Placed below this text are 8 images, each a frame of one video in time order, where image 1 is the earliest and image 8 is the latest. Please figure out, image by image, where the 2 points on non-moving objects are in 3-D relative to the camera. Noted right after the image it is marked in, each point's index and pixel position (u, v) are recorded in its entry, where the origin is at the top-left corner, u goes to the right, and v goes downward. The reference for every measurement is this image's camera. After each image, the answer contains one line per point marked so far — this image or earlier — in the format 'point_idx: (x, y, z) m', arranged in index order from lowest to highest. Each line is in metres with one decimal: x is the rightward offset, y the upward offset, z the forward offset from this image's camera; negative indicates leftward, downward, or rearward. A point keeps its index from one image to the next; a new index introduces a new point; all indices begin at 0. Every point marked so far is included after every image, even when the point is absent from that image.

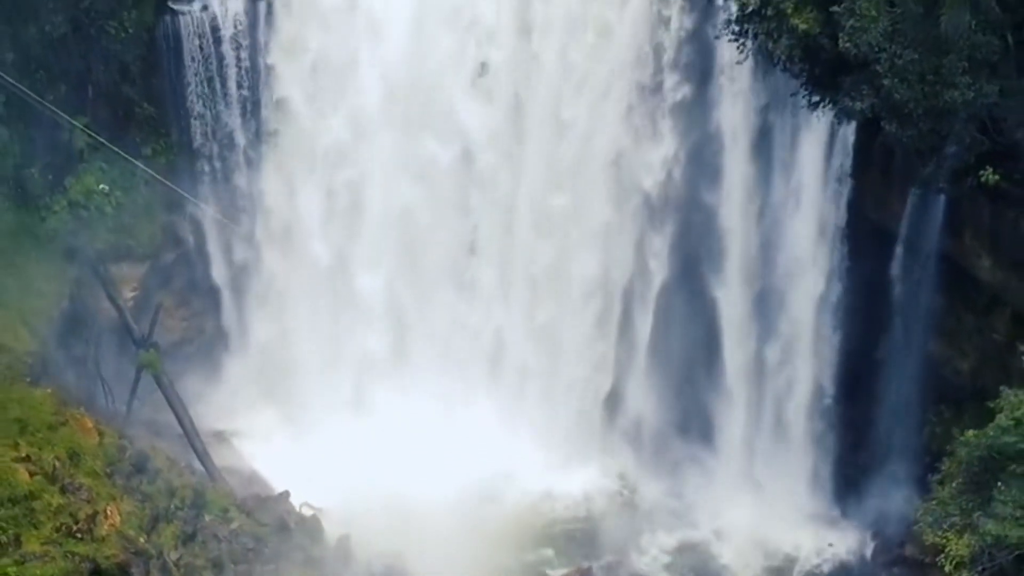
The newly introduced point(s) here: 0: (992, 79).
0: (+3.4, +1.4, +18.8) m
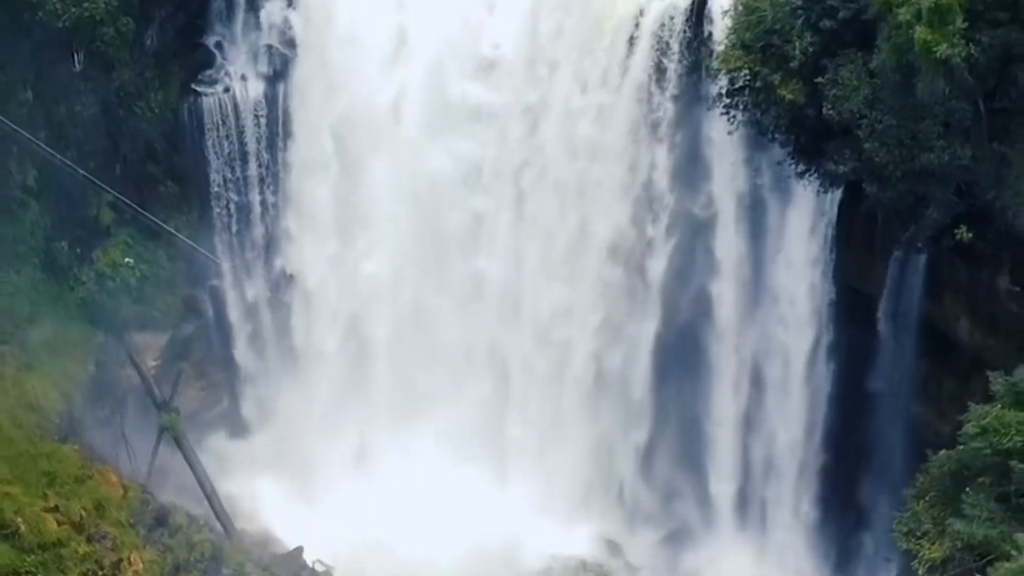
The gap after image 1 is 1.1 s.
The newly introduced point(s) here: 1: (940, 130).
0: (+3.4, +1.0, +20.1) m
1: (+3.2, +1.1, +19.9) m
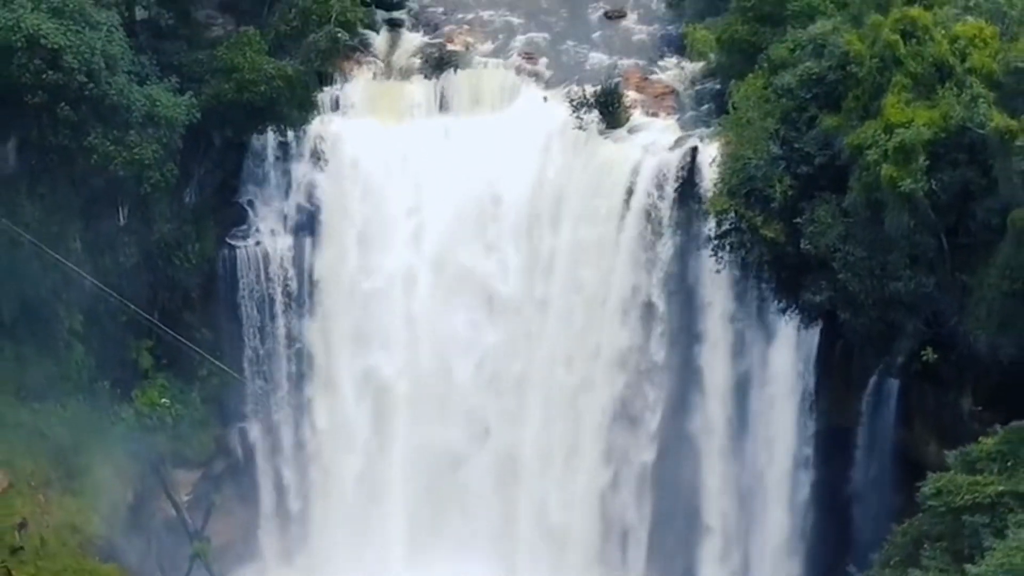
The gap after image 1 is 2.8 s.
0: (+3.5, +0.1, +22.3) m
1: (+3.3, +0.2, +22.1) m
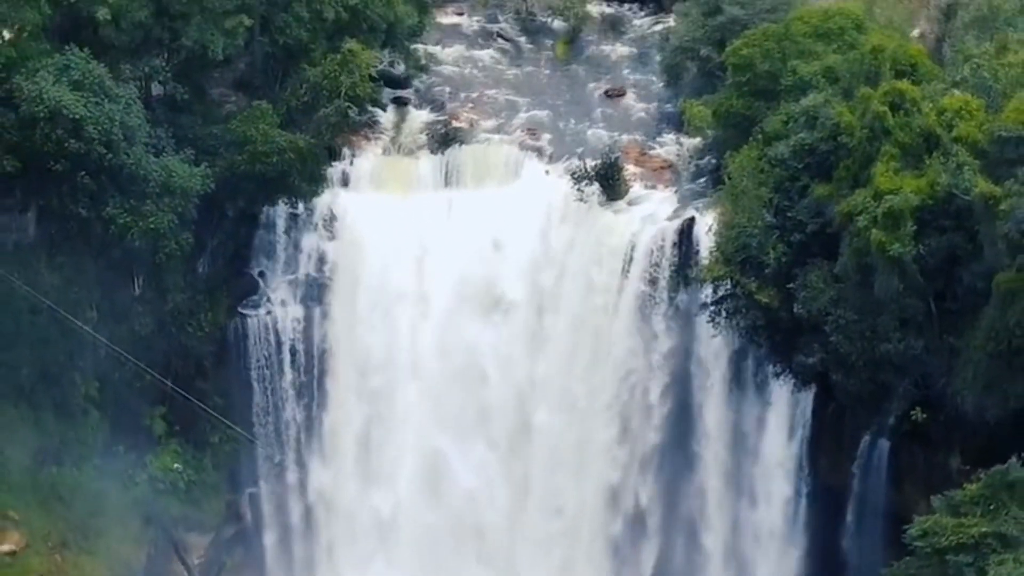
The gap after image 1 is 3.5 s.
0: (+3.5, -0.4, +23.1) m
1: (+3.3, -0.3, +23.0) m
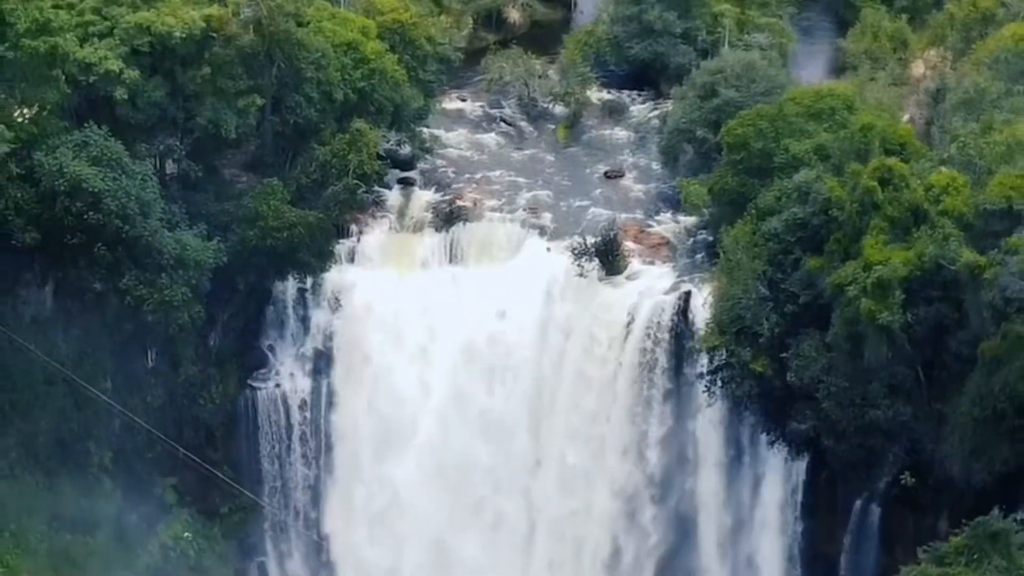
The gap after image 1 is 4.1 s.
0: (+3.5, -1.0, +23.9) m
1: (+3.3, -0.9, +23.8) m
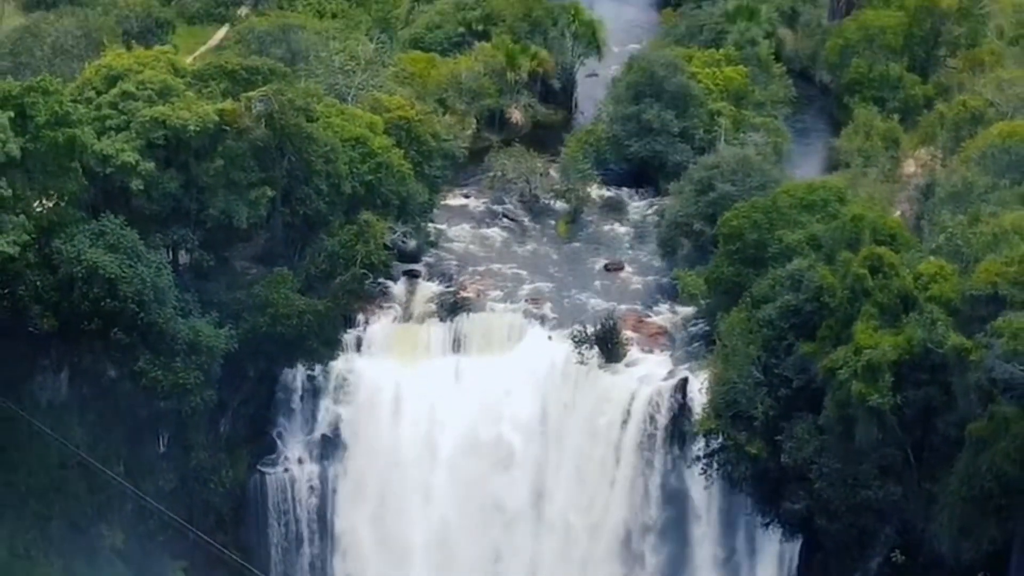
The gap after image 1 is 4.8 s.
0: (+3.6, -1.8, +24.7) m
1: (+3.3, -1.7, +24.6) m
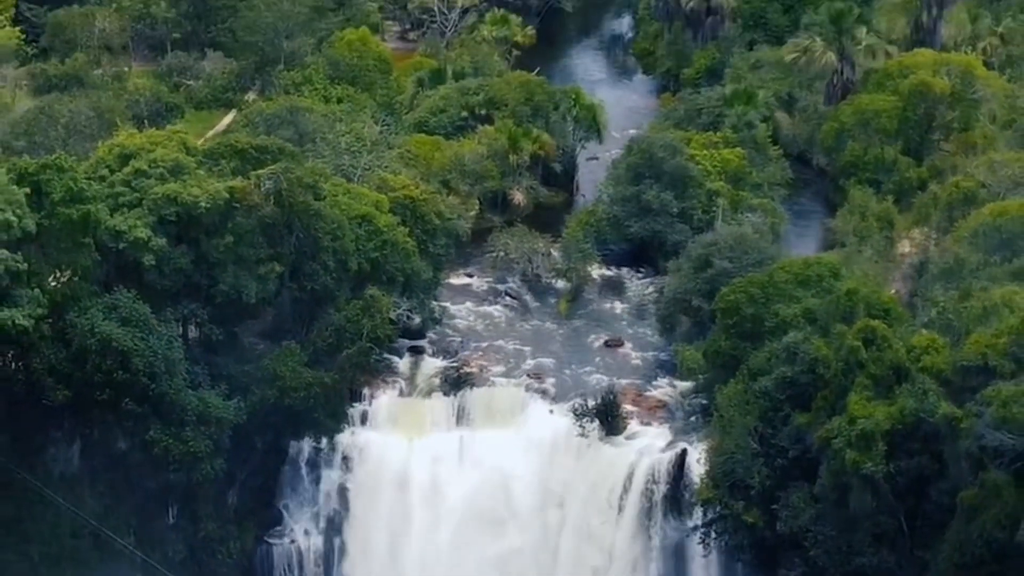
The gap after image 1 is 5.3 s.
0: (+3.6, -2.5, +25.3) m
1: (+3.4, -2.3, +25.2) m
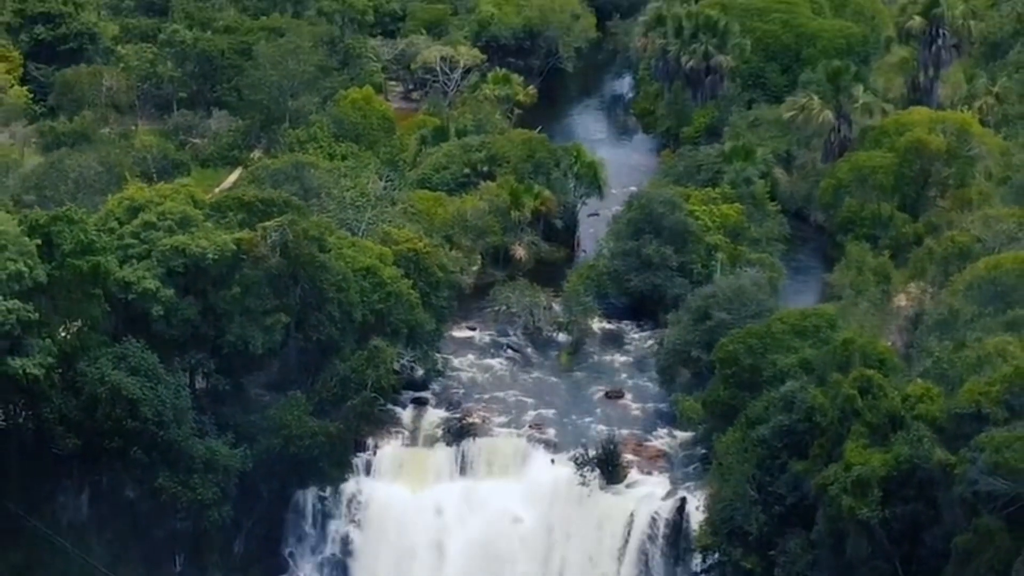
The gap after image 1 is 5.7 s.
0: (+3.6, -3.0, +25.7) m
1: (+3.4, -2.8, +25.6) m
